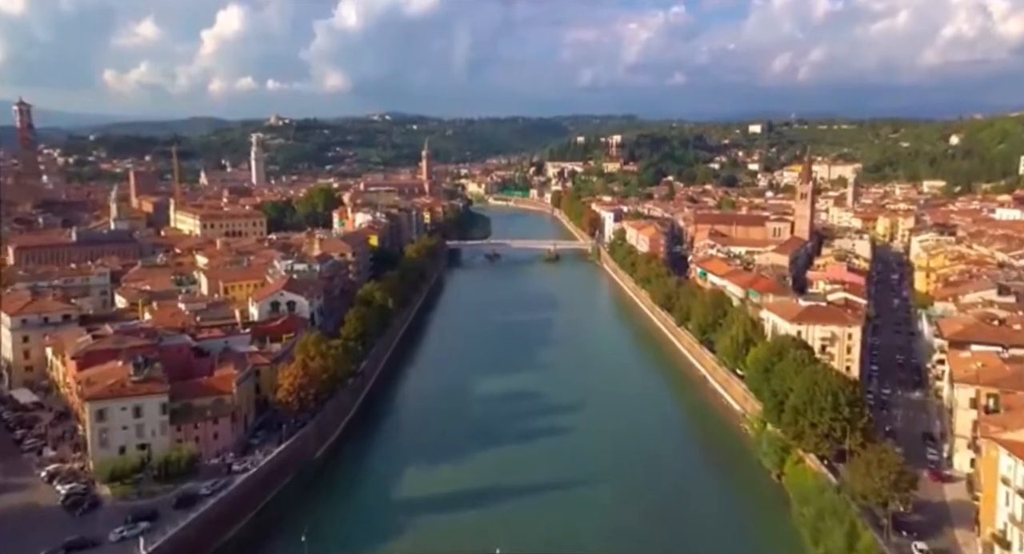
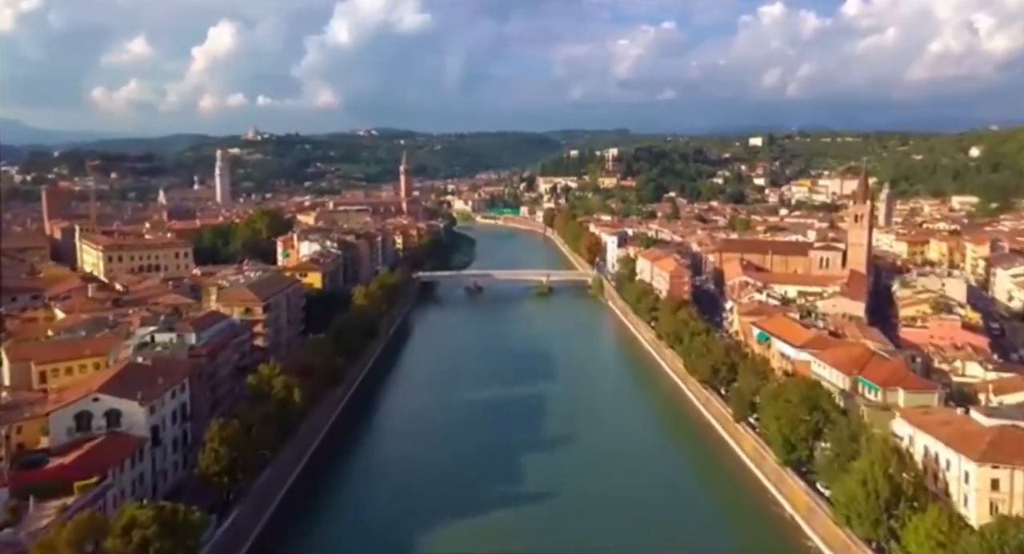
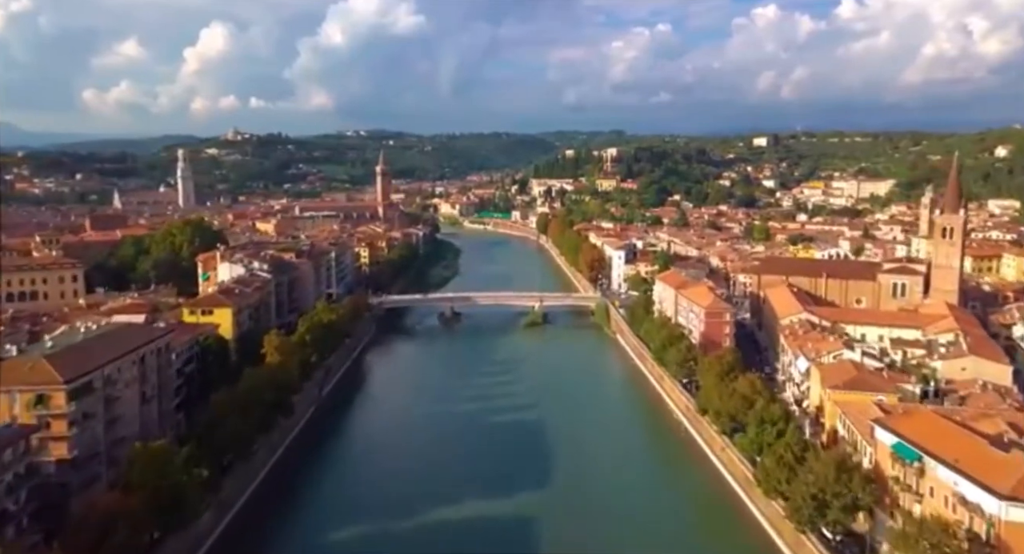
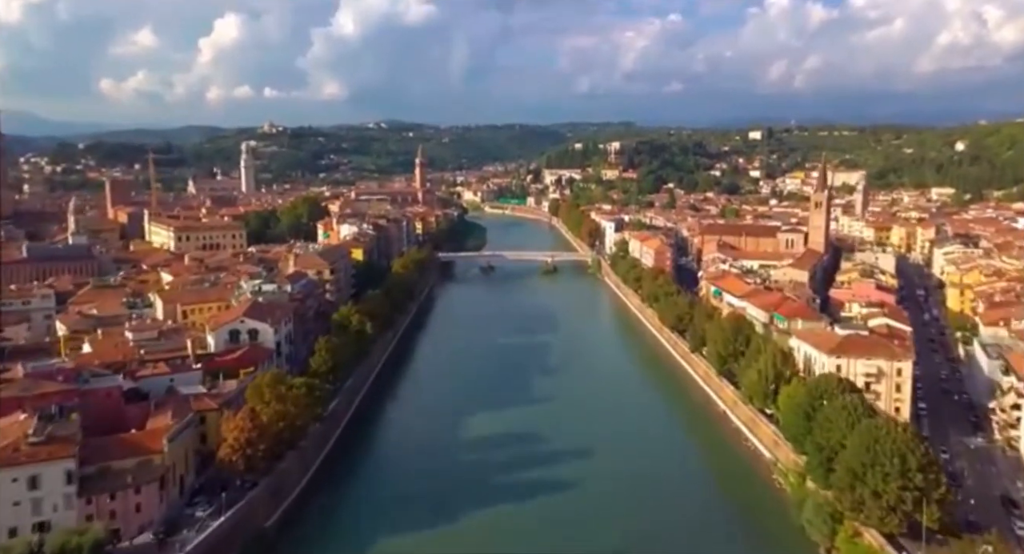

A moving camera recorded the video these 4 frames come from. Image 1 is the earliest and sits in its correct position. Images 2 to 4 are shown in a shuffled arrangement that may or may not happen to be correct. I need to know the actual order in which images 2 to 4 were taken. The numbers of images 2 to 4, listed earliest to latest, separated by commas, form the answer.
4, 2, 3
